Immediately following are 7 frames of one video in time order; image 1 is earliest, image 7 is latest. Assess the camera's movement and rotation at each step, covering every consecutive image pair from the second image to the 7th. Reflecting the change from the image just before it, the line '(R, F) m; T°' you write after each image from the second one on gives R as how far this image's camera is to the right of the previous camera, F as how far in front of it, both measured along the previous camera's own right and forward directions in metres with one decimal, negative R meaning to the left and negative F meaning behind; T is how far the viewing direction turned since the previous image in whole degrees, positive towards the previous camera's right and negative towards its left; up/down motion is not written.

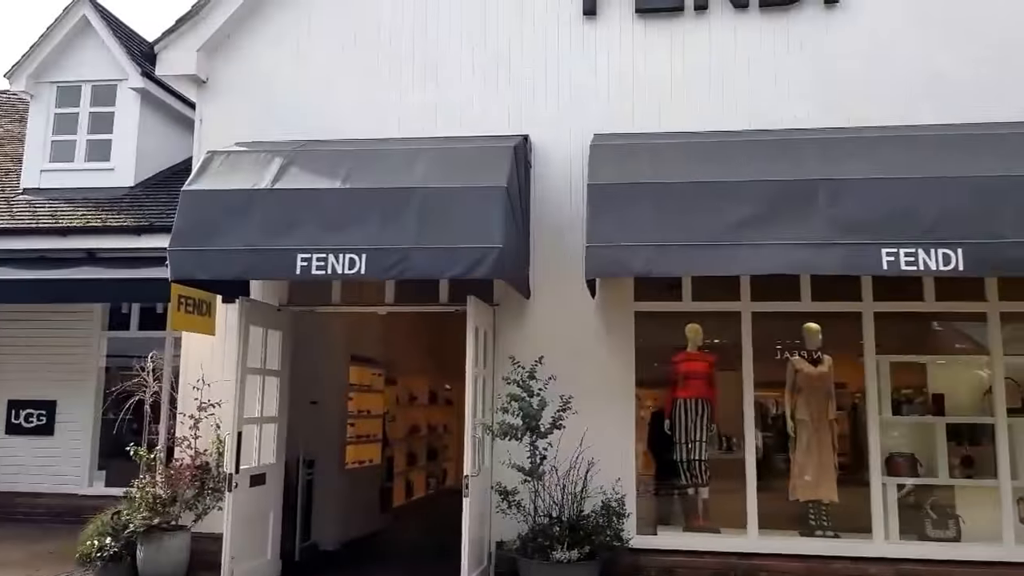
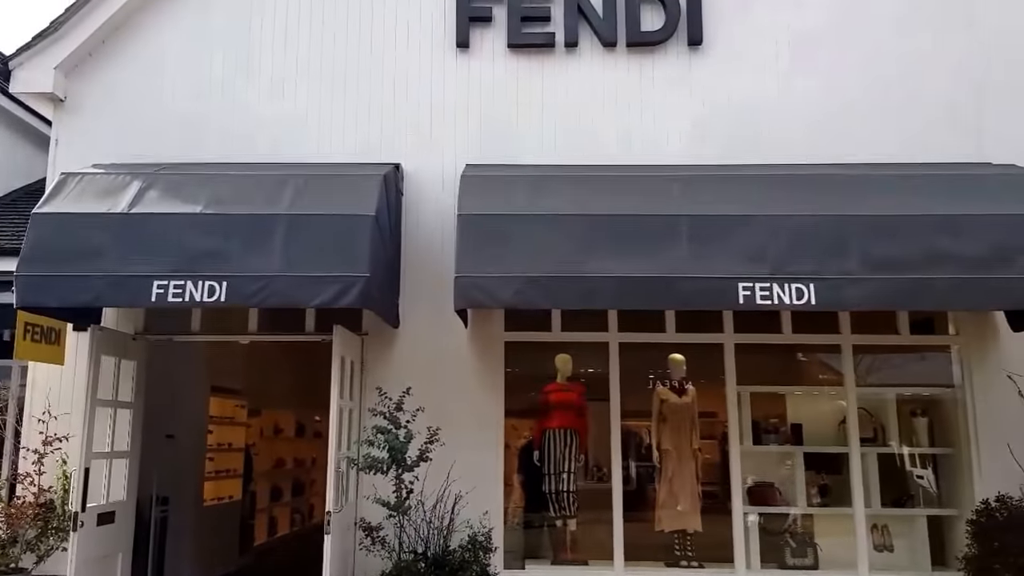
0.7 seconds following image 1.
(+0.5, 0.0) m; +5°
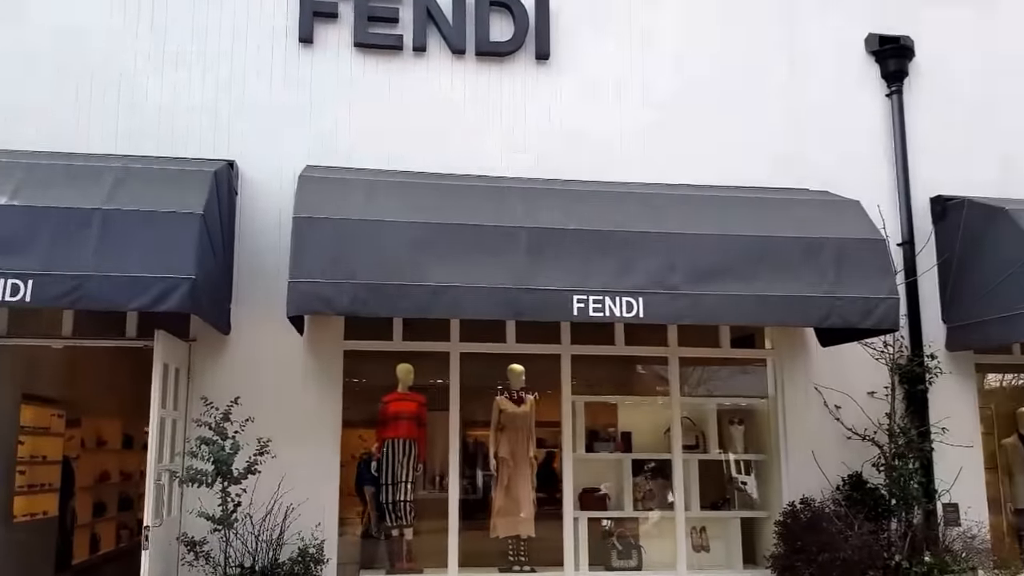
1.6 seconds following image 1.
(+0.2, 0.0) m; +9°
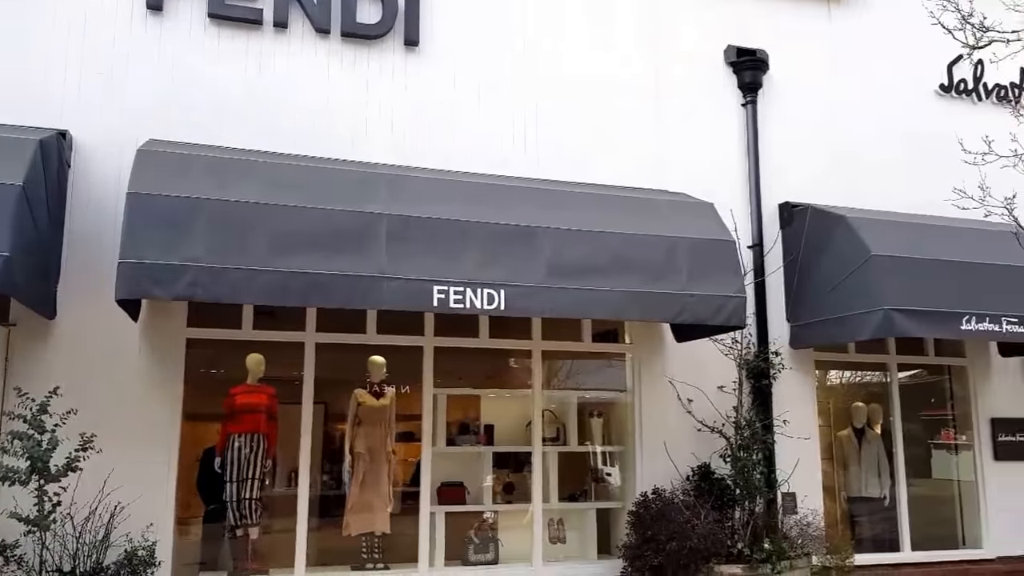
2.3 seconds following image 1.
(+0.1, +0.1) m; +9°
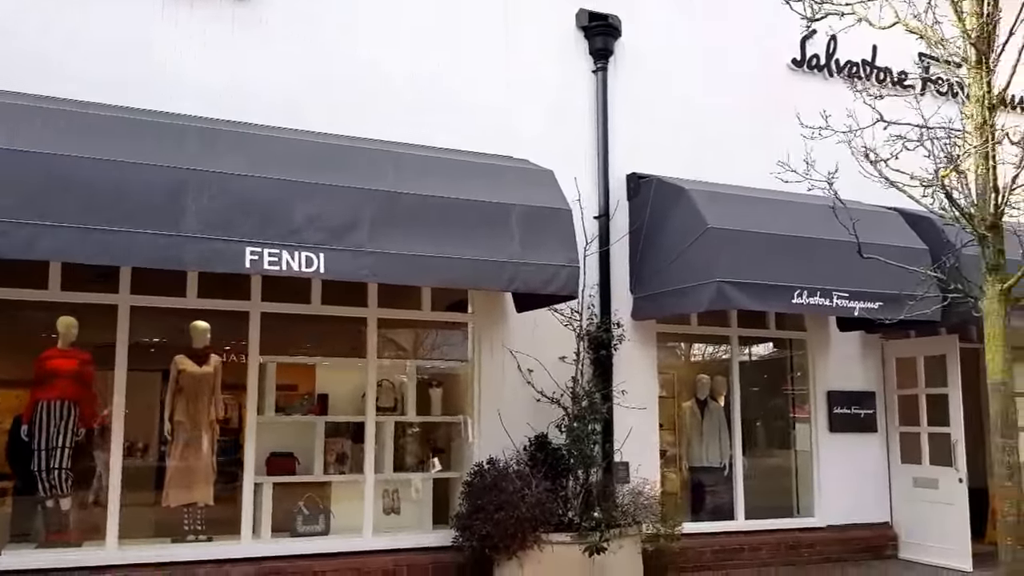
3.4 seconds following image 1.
(+0.9, +0.1) m; +5°
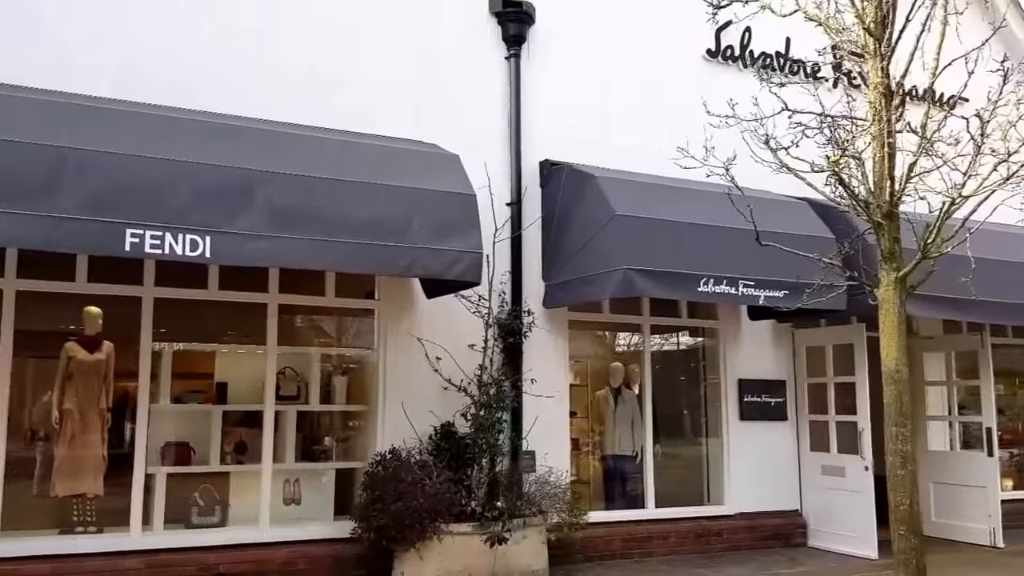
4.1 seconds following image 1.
(+0.5, +0.1) m; +3°
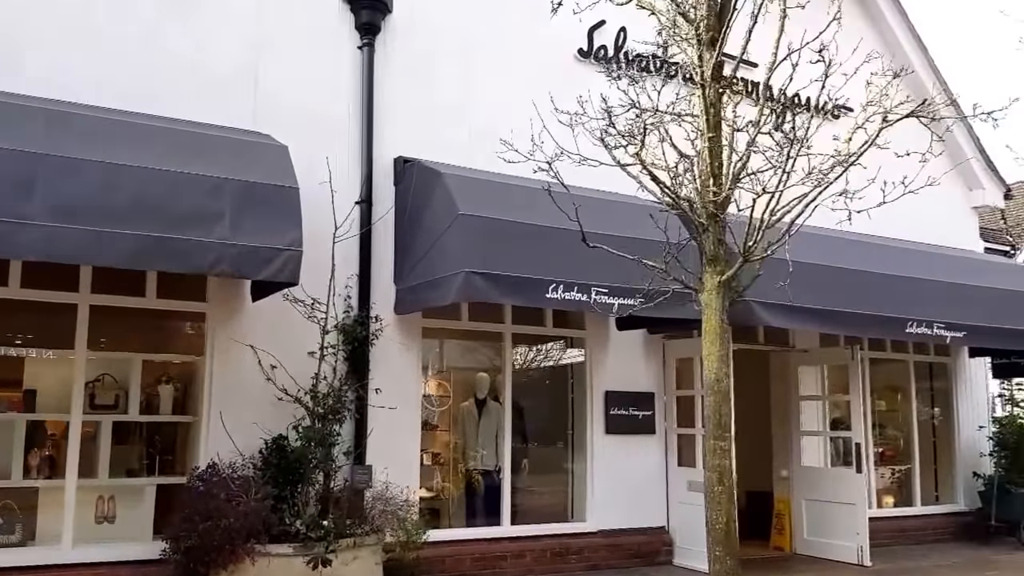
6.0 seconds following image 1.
(+1.0, +0.4) m; +3°
